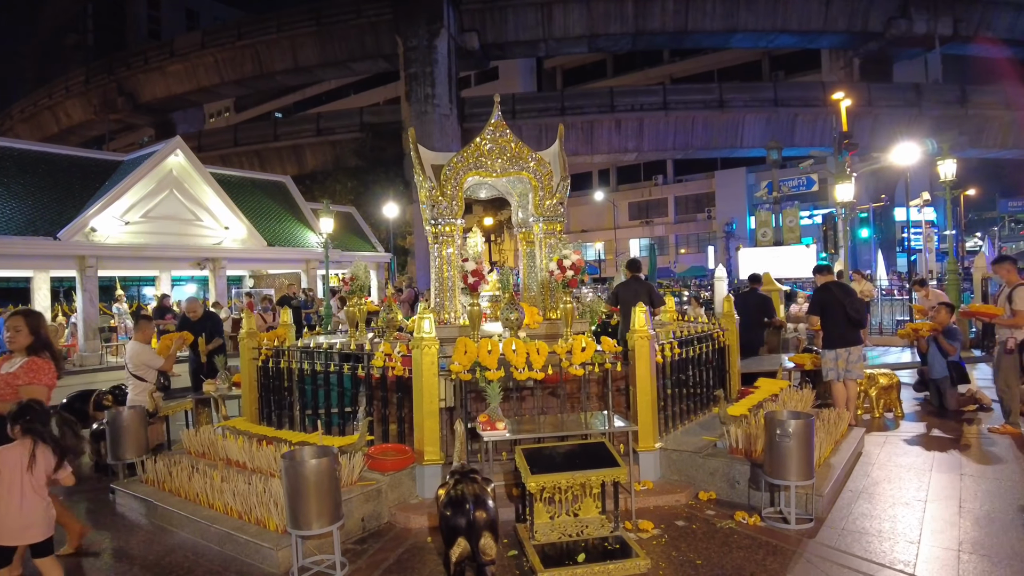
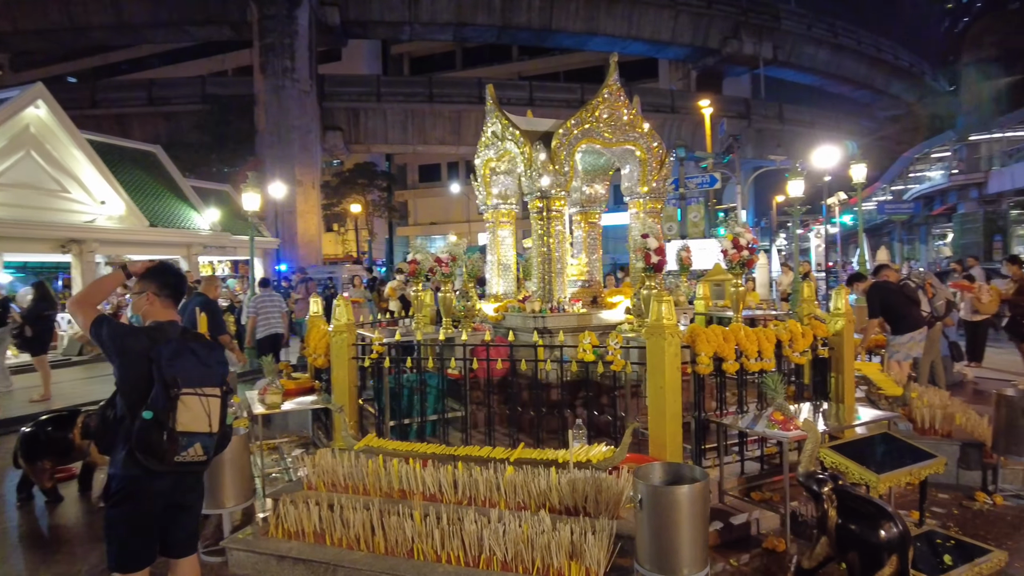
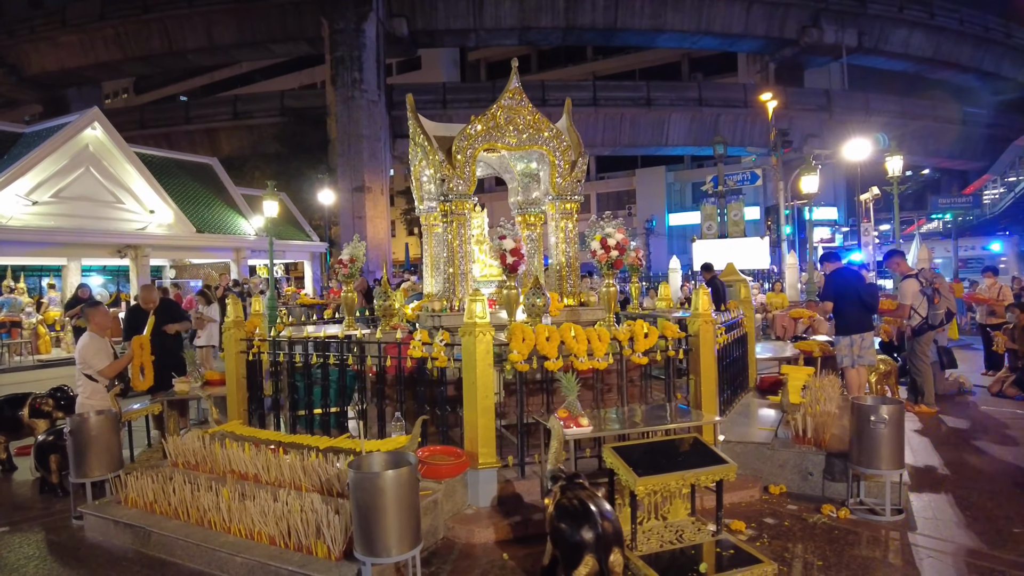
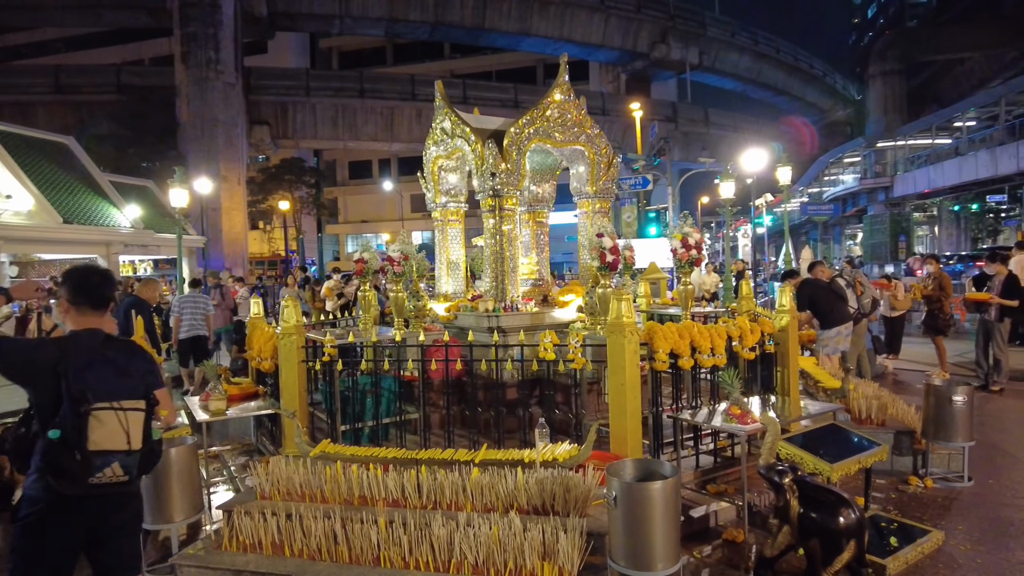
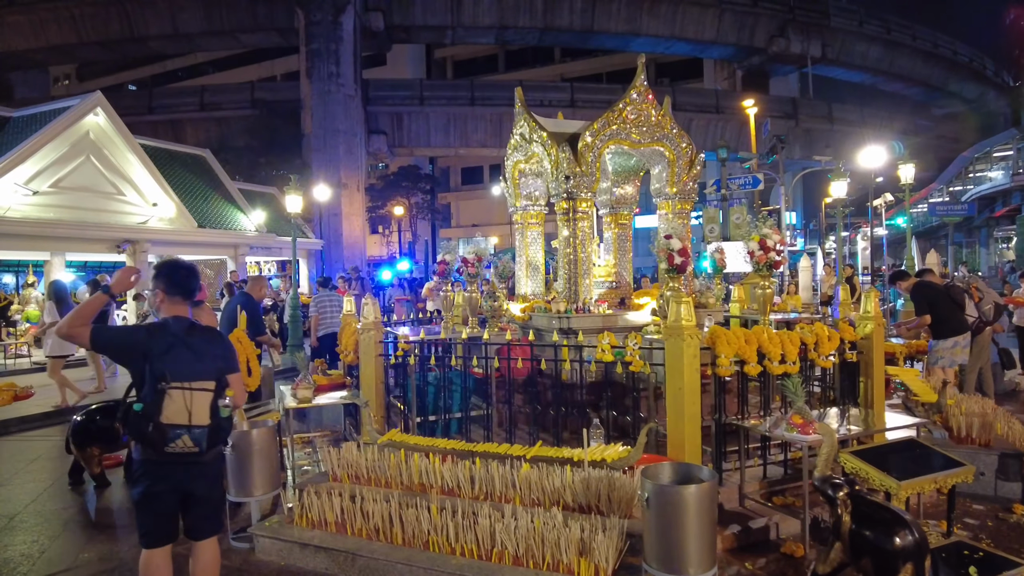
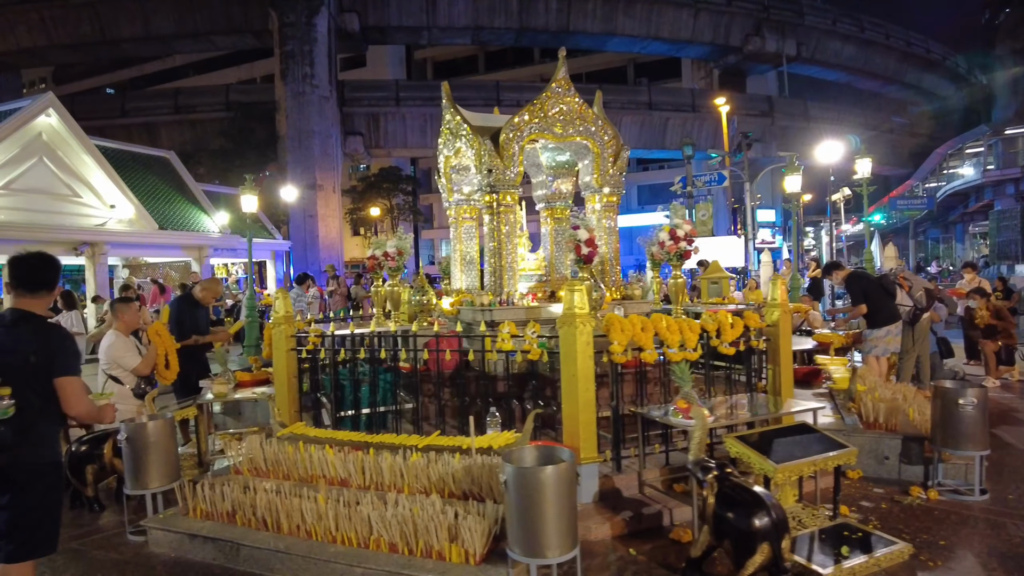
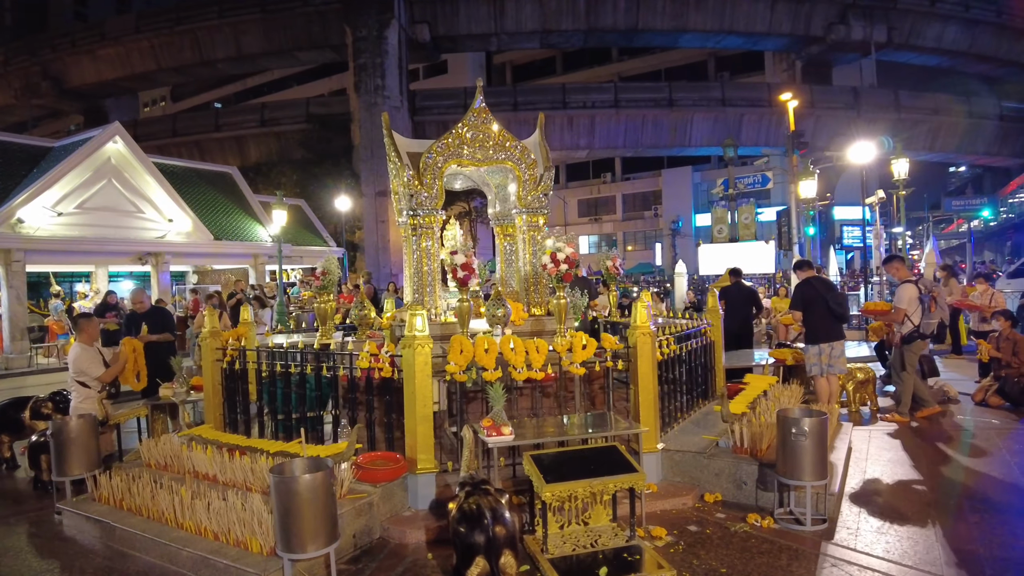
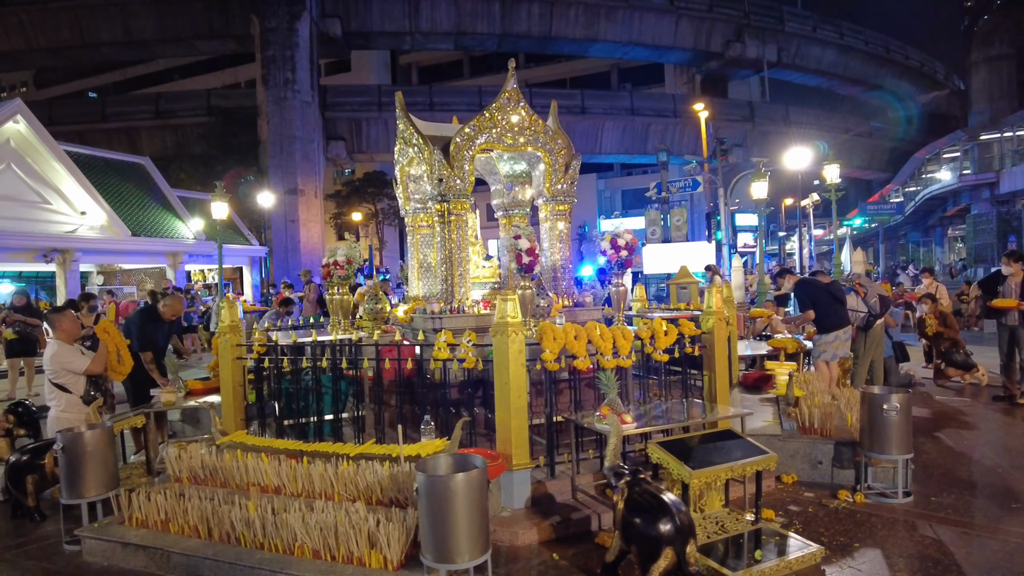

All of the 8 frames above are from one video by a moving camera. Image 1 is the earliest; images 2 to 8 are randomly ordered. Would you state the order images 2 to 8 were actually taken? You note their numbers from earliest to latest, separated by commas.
7, 3, 8, 6, 5, 2, 4
